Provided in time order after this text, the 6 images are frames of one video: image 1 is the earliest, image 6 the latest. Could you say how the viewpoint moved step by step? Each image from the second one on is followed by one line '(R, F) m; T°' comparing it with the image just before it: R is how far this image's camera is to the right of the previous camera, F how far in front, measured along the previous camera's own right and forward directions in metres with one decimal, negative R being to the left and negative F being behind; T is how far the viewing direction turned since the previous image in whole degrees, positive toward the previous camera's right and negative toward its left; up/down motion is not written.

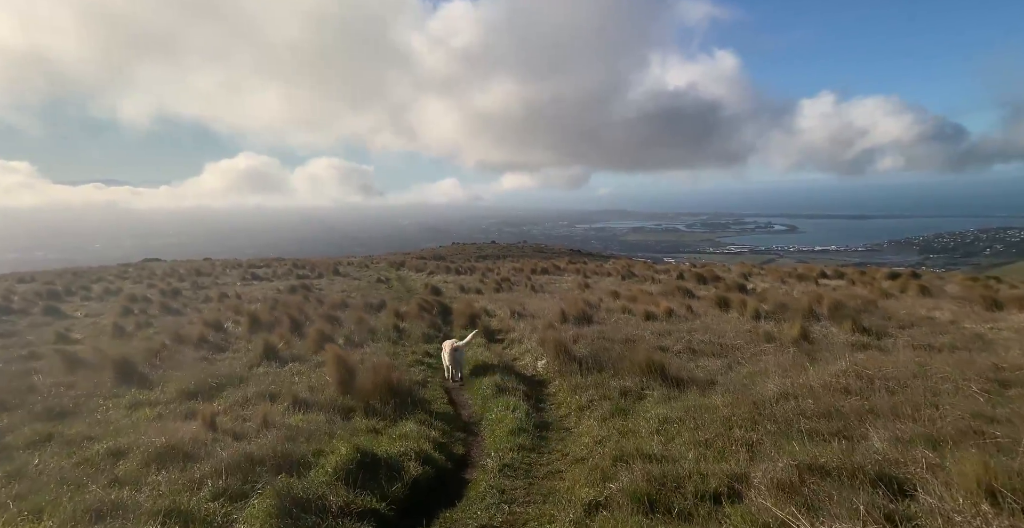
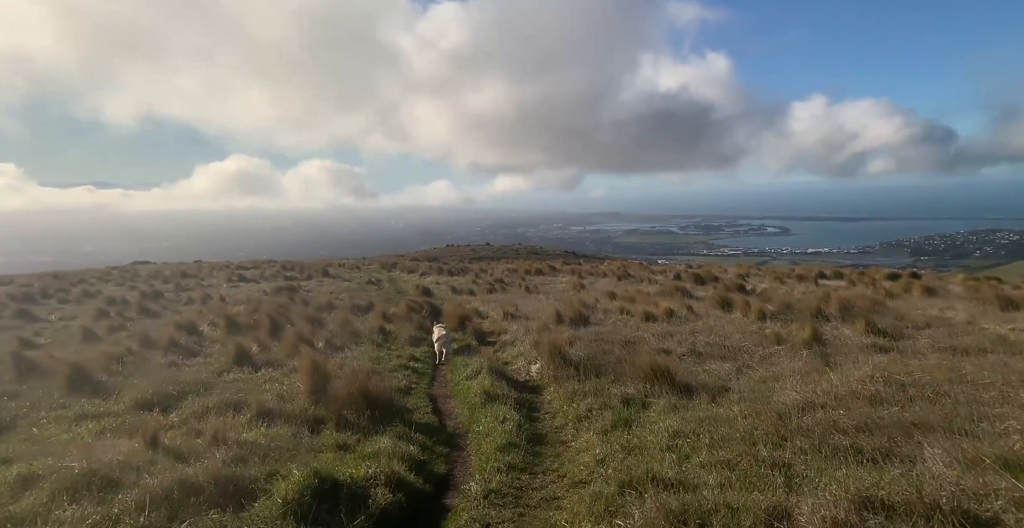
(+0.1, +1.1) m; +1°
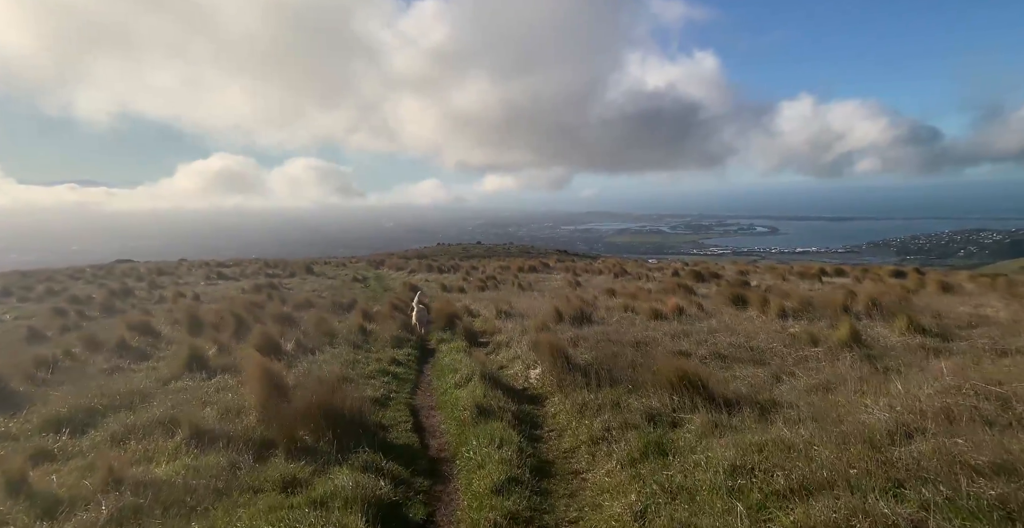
(-0.1, +2.0) m; +1°
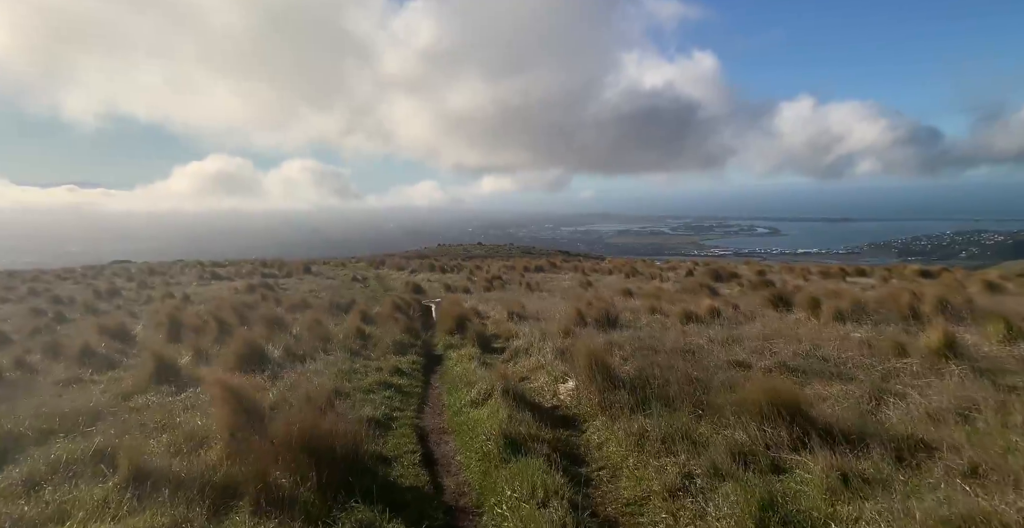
(-0.4, +2.0) m; 0°
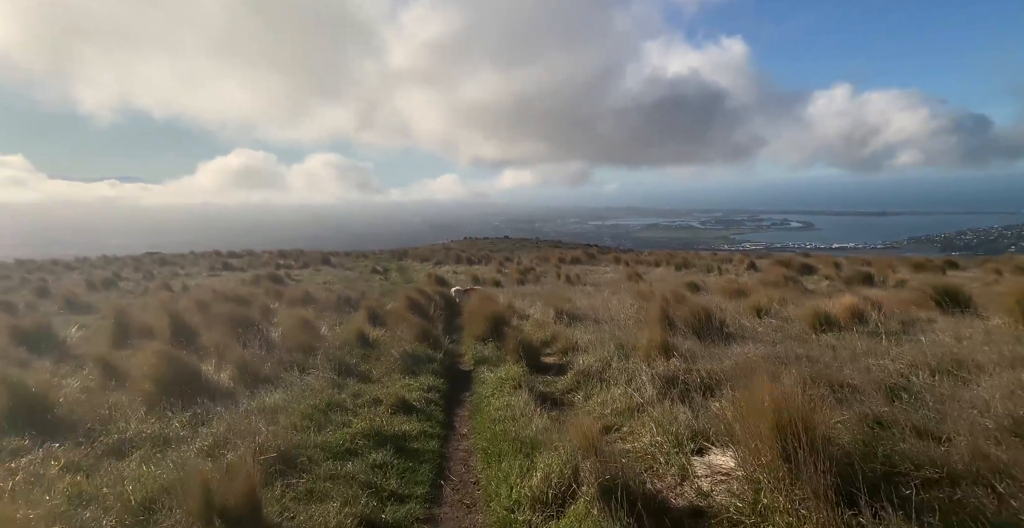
(-0.6, +4.8) m; -2°
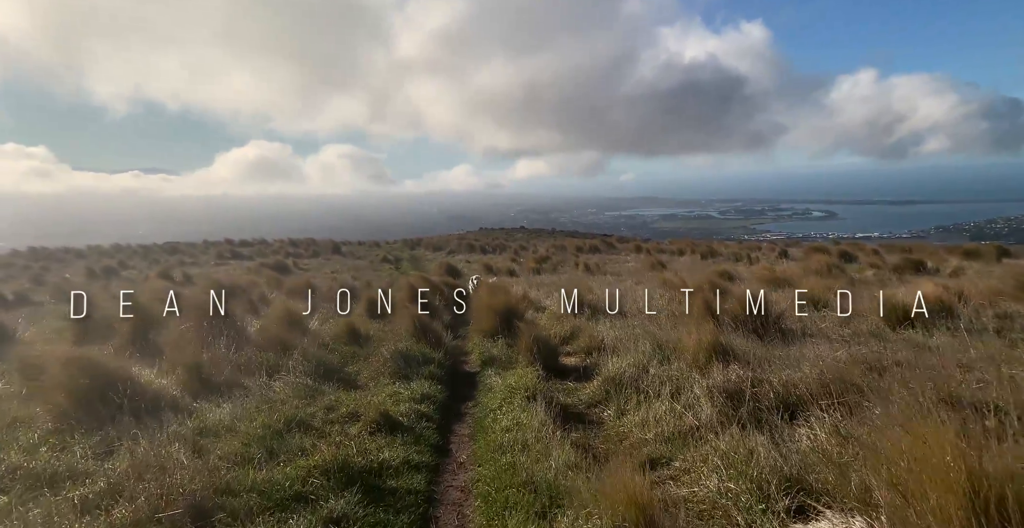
(+0.1, +1.9) m; -2°
